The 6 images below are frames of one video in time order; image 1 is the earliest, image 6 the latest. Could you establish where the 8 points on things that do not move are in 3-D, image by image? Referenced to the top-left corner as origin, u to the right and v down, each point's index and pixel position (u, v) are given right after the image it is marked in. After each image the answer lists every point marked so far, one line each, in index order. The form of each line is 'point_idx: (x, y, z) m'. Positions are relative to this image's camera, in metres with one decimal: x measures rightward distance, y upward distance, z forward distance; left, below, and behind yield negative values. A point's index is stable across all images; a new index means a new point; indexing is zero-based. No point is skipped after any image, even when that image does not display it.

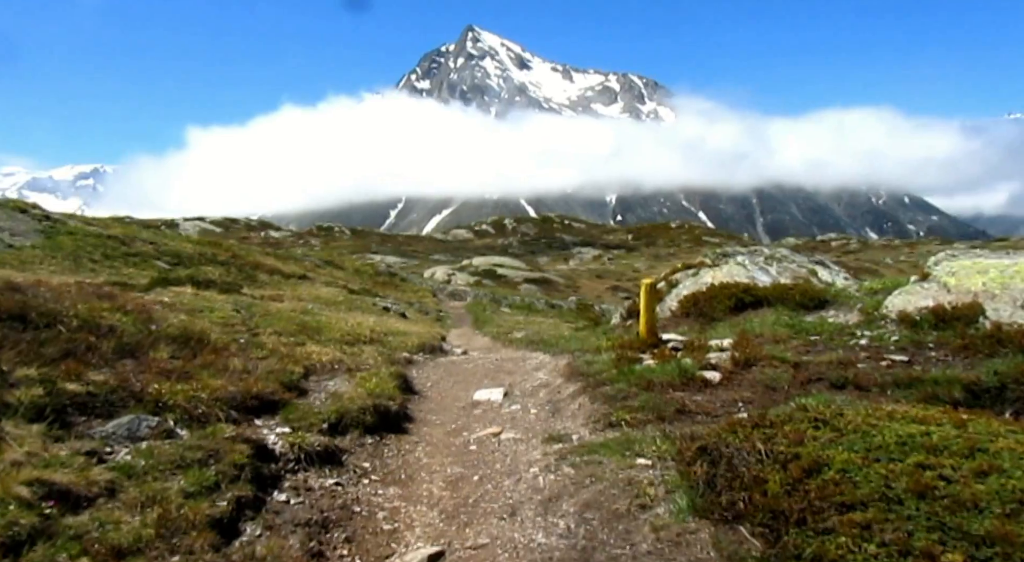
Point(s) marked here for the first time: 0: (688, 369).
0: (+4.0, -2.0, +19.8) m
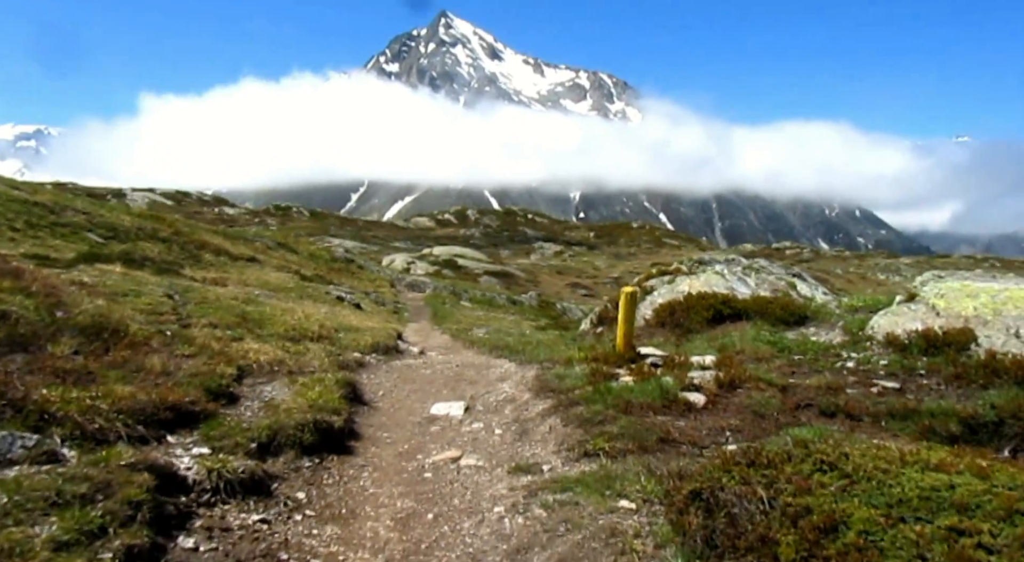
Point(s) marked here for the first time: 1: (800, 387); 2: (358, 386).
0: (+3.2, -2.3, +17.9) m
1: (+6.3, -2.3, +18.8) m
2: (-3.6, -2.4, +19.9) m
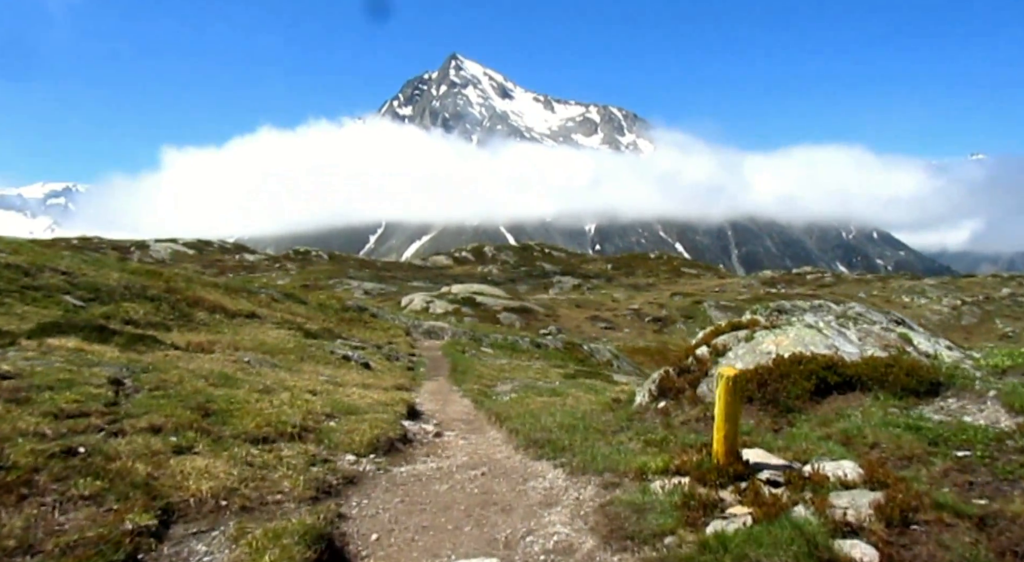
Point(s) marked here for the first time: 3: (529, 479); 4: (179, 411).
0: (+4.0, -3.4, +11.4) m
1: (+7.1, -3.4, +12.3) m
2: (-2.7, -3.9, +13.6) m
3: (+0.3, -3.8, +16.7) m
4: (-7.7, -3.1, +20.1) m
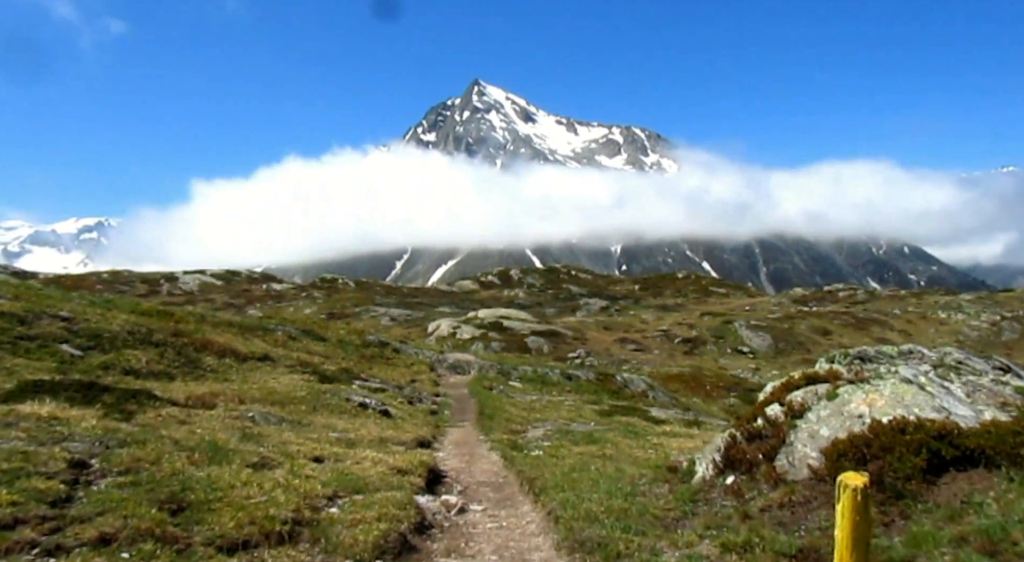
0: (+4.5, -4.2, +7.5) m
1: (+7.6, -4.1, +8.2) m
2: (-2.2, -4.9, +9.8) m
3: (+1.0, -4.8, +12.9) m
4: (-7.0, -4.4, +16.5) m
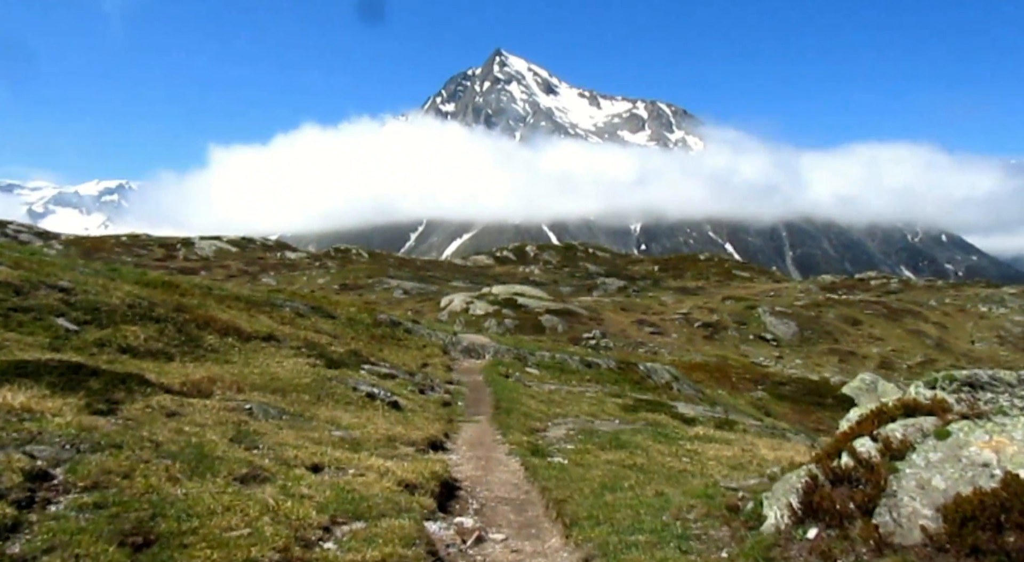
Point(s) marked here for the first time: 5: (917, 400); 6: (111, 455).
0: (+4.9, -4.6, +4.0) m
1: (+8.0, -4.7, +4.6) m
2: (-1.7, -5.0, +6.4) m
3: (+1.4, -5.0, +9.4) m
4: (-6.4, -4.1, +13.2) m
5: (+8.6, -2.4, +18.3) m
6: (-8.9, -3.8, +18.8) m
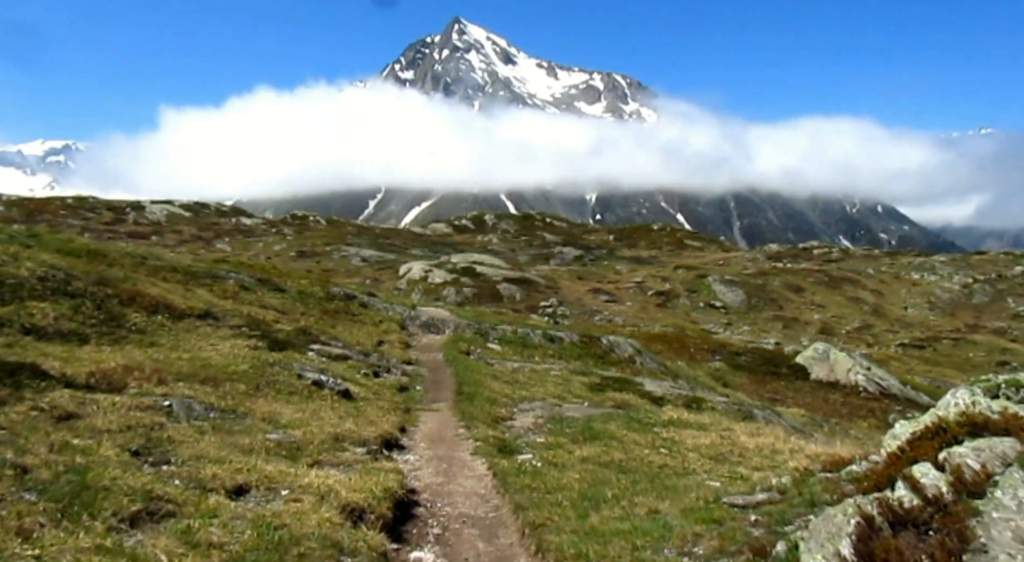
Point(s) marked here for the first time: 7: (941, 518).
0: (+5.1, -5.0, +0.4) m
1: (+8.2, -5.0, +1.2) m
2: (-1.7, -5.3, +2.5) m
3: (+1.4, -5.1, +5.7) m
4: (-6.6, -4.1, +9.0) m
5: (+8.1, -2.2, +14.8) m
6: (-9.4, -3.5, +14.5) m
7: (+6.2, -3.4, +12.5) m
